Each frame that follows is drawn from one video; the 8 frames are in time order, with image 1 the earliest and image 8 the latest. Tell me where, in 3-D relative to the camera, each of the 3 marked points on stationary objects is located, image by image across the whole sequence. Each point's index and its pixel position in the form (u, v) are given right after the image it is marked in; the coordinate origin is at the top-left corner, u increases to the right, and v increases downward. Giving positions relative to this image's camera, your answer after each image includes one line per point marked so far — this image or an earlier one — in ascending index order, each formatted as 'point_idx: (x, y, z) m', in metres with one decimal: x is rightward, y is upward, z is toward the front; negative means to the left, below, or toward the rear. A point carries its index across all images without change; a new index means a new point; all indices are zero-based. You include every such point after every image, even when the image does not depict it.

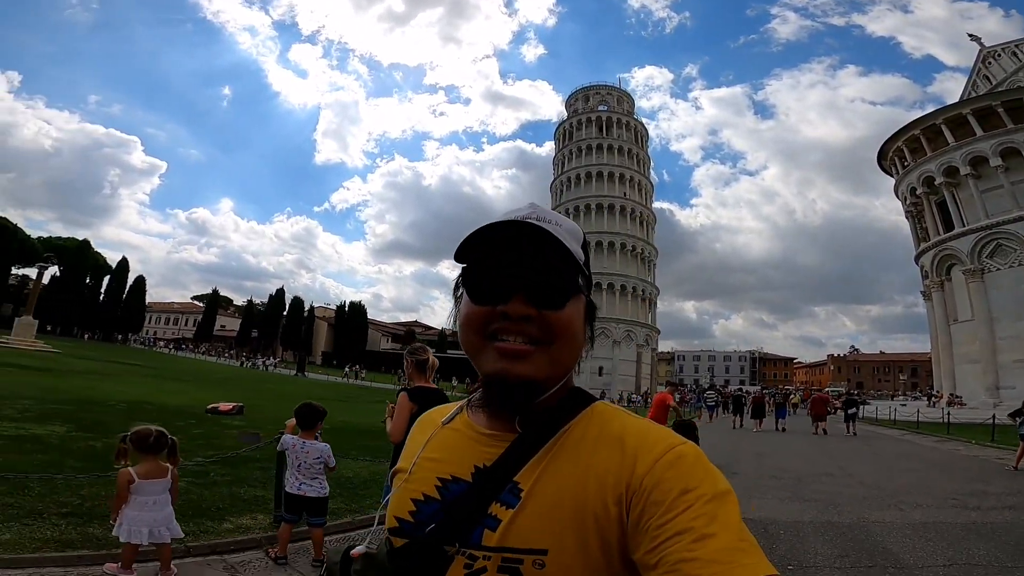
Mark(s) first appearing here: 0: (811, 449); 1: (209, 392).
0: (+9.1, -4.9, +14.8) m
1: (-12.1, -4.2, +19.7) m
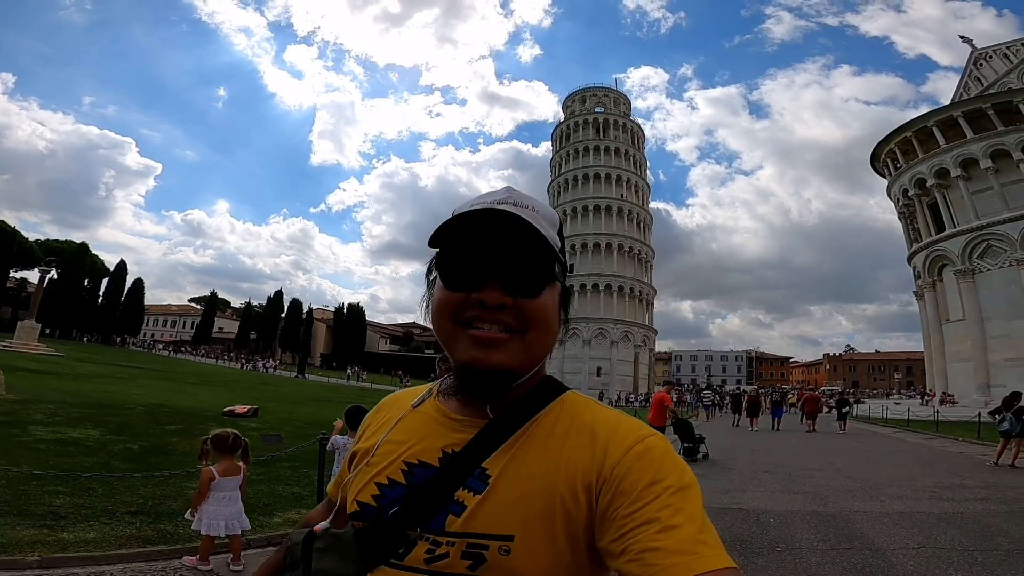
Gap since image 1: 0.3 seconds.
0: (+9.2, -5.0, +15.3) m
1: (-12.0, -4.4, +20.1) m
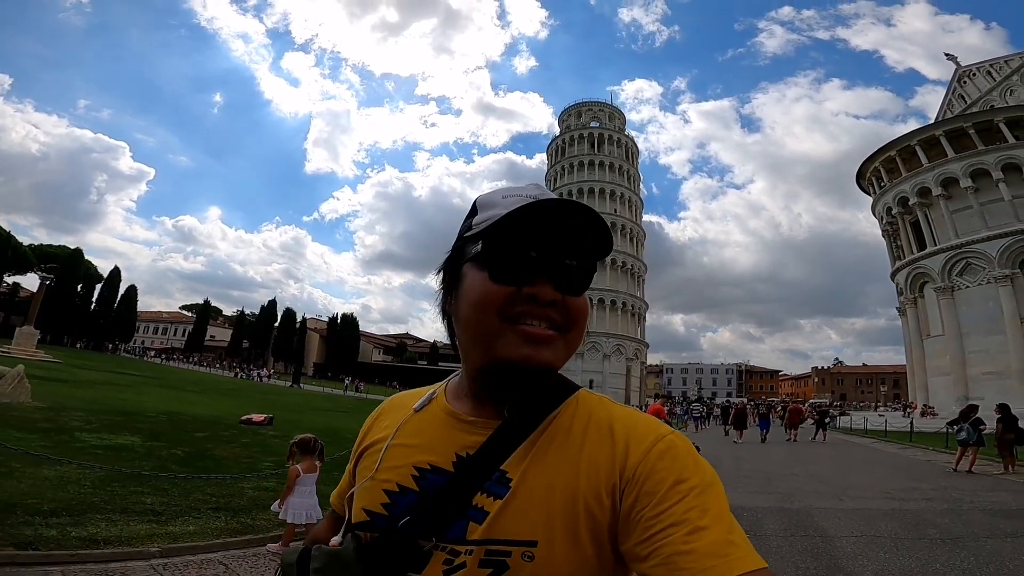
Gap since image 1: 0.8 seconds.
0: (+9.2, -5.6, +16.3) m
1: (-12.1, -4.9, +20.7) m
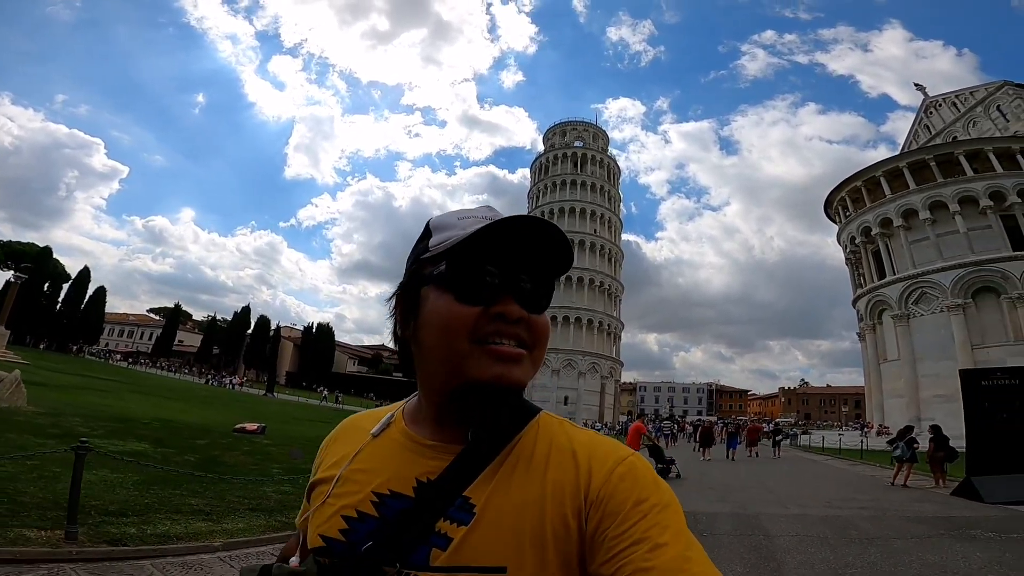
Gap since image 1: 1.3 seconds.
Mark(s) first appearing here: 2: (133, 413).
0: (+8.5, -6.6, +17.4) m
1: (-13.0, -5.3, +20.9) m
2: (-11.3, -3.8, +14.5) m
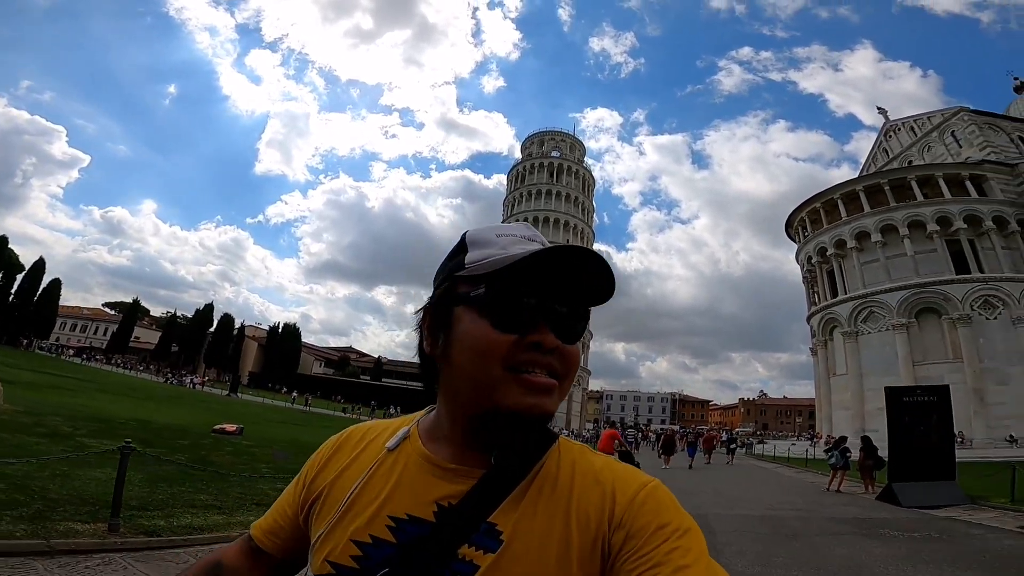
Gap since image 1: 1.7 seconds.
0: (+7.3, -7.3, +18.6) m
1: (-14.2, -5.4, +20.9) m
2: (-12.2, -3.8, +14.6) m
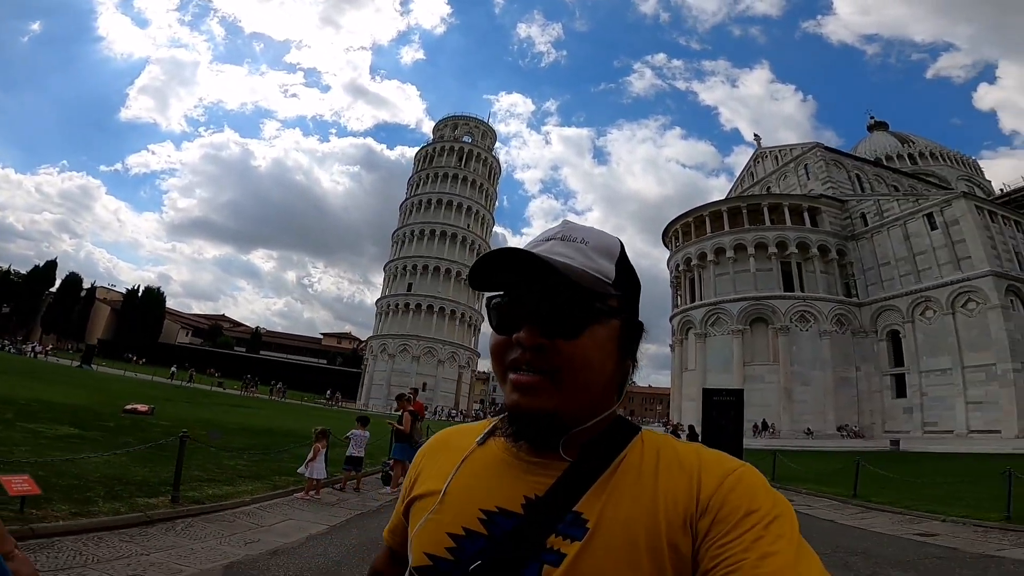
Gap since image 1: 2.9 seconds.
0: (+2.7, -7.7, +22.5) m
1: (-18.6, -4.1, +20.0) m
2: (-15.1, -3.1, +14.3) m
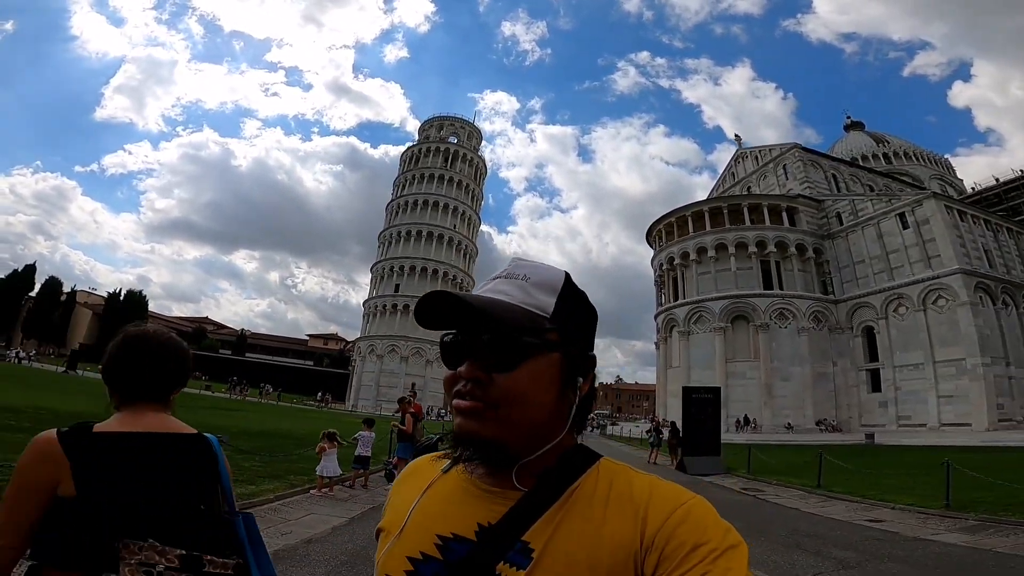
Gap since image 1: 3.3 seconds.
0: (+2.3, -7.9, +23.4) m
1: (-18.9, -4.5, +20.3) m
2: (-15.3, -3.4, +14.7) m
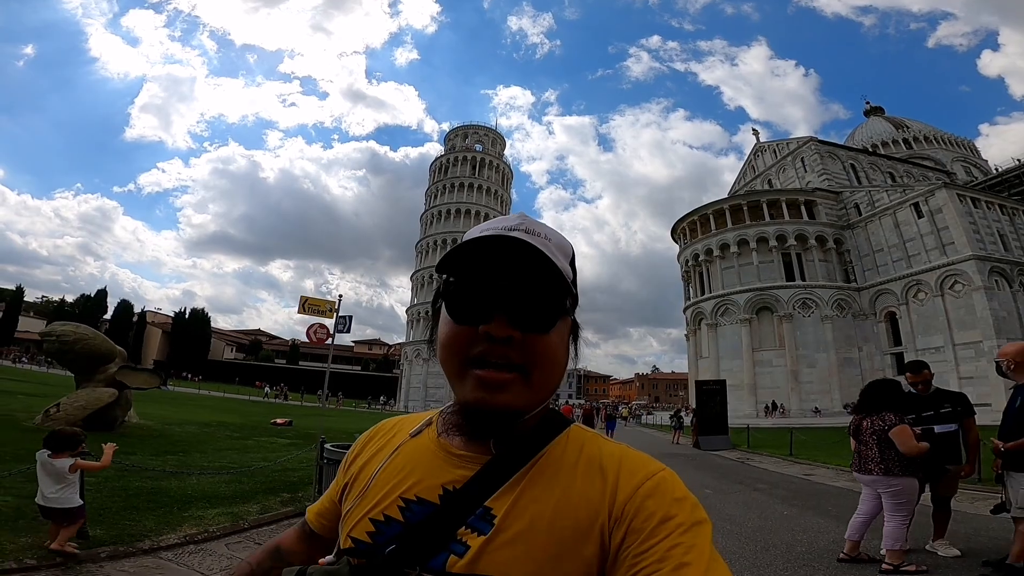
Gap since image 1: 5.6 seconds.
0: (+5.0, -8.8, +28.0) m
1: (-16.6, -6.6, +26.1) m
2: (-13.4, -5.3, +20.3) m
